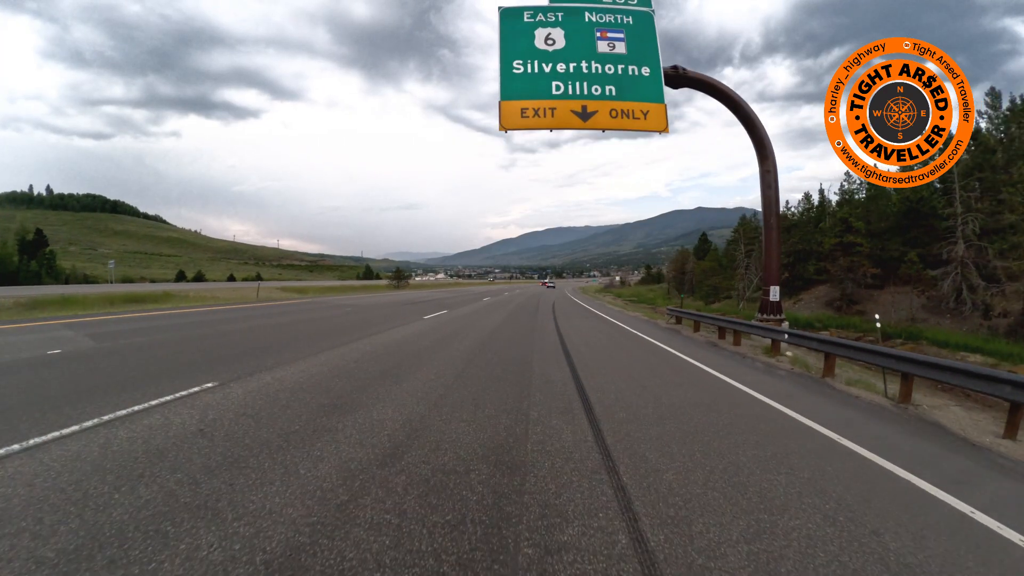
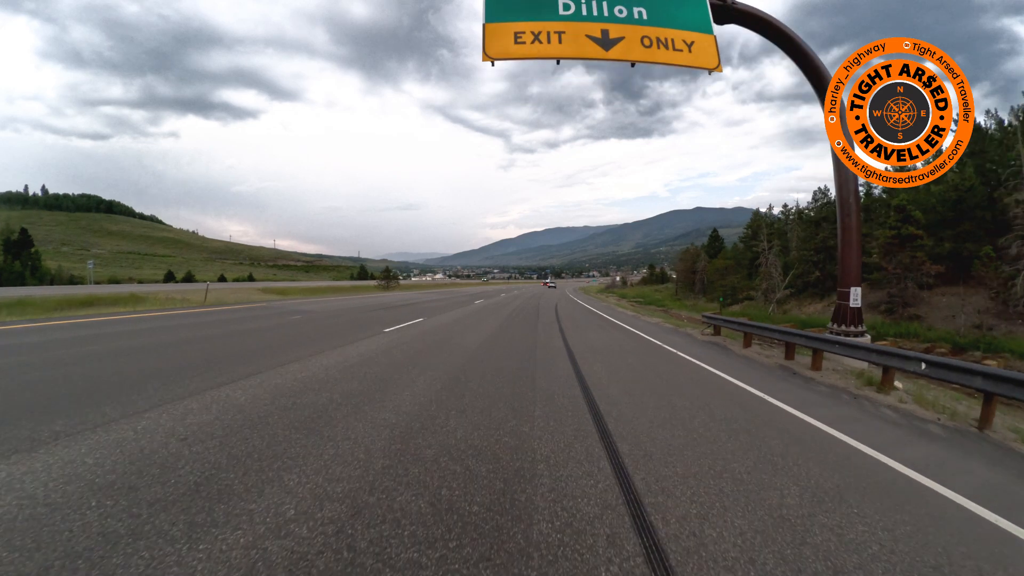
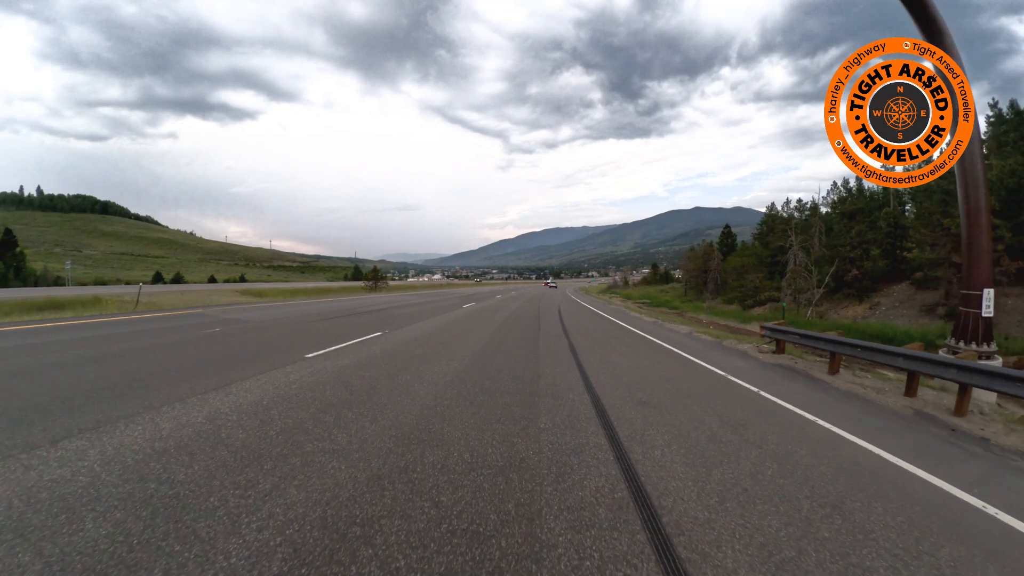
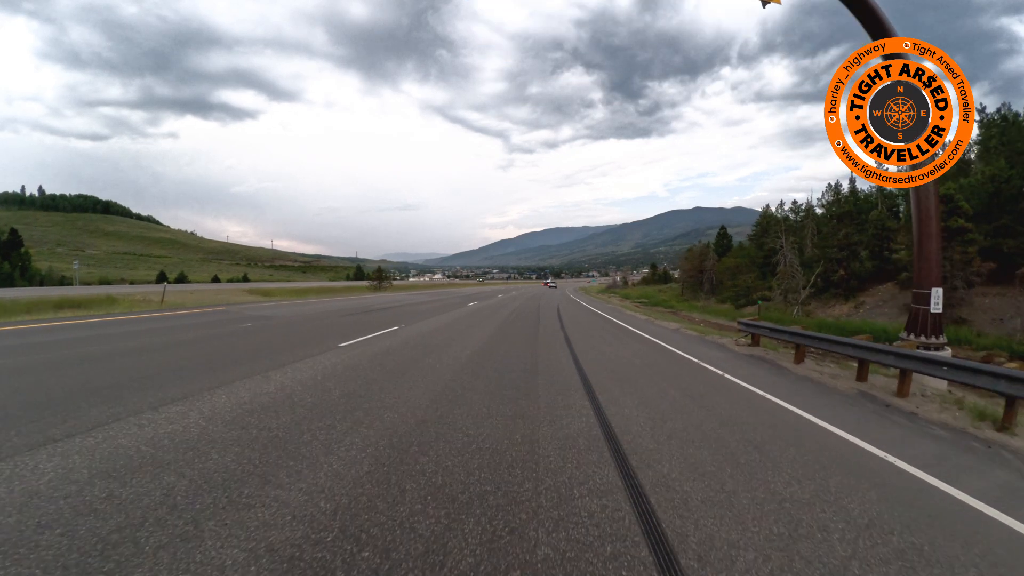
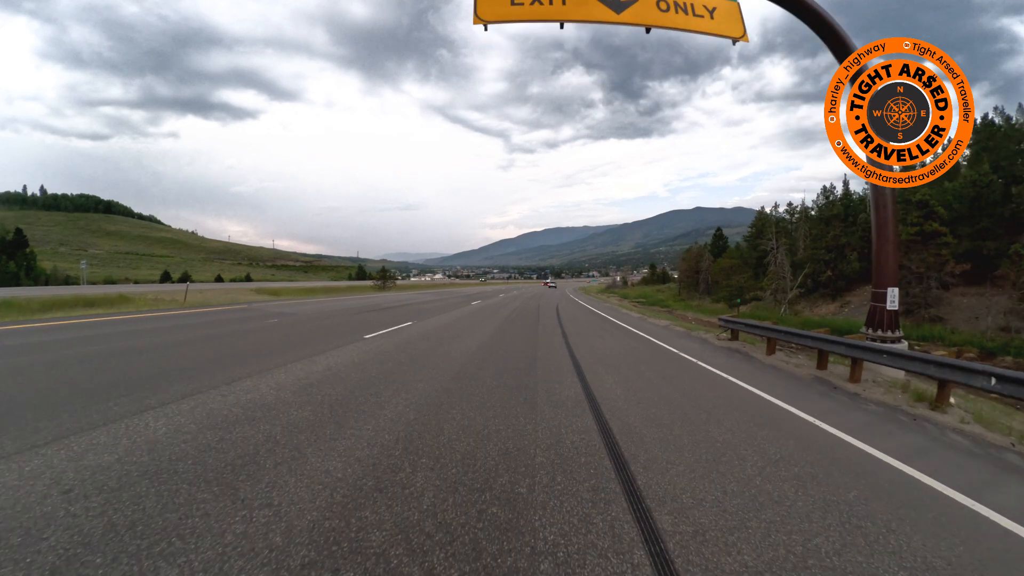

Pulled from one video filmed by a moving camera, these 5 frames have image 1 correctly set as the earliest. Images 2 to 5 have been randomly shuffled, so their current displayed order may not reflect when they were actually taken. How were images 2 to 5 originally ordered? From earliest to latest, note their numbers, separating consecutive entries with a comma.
2, 5, 4, 3
